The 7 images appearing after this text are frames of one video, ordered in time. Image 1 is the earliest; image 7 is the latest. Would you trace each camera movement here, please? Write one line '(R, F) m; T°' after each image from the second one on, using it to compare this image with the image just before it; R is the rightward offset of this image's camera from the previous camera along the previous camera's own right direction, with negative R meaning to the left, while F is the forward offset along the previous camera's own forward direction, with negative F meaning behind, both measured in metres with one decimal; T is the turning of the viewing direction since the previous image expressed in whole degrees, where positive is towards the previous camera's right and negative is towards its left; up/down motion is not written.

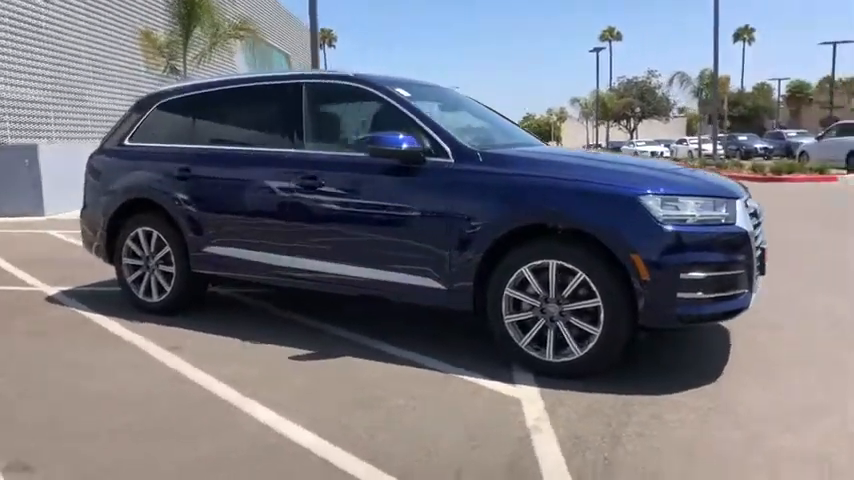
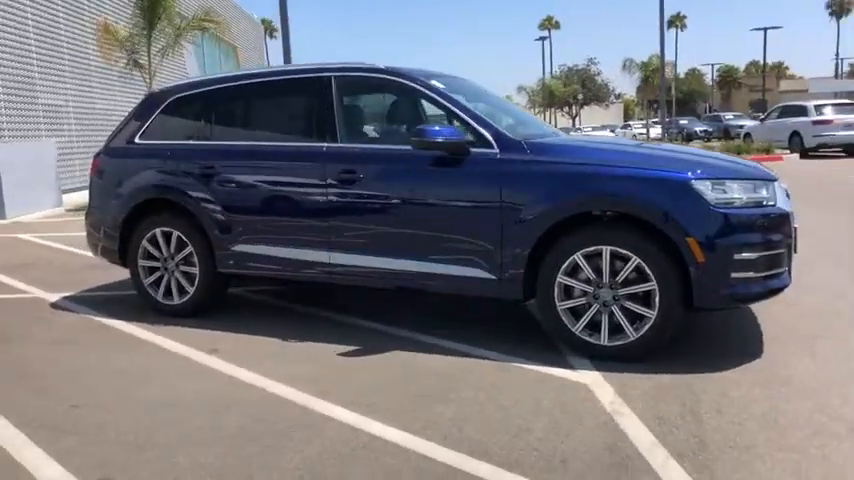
(-0.9, 0.0) m; +6°
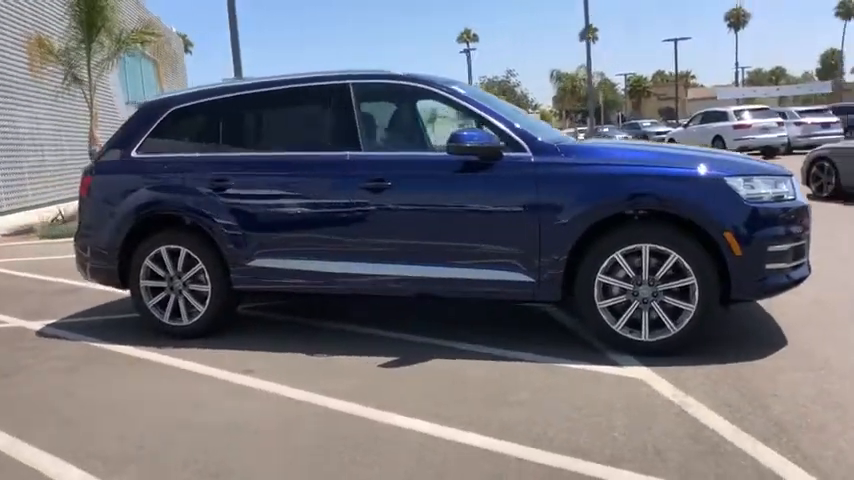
(-0.9, +0.1) m; +7°
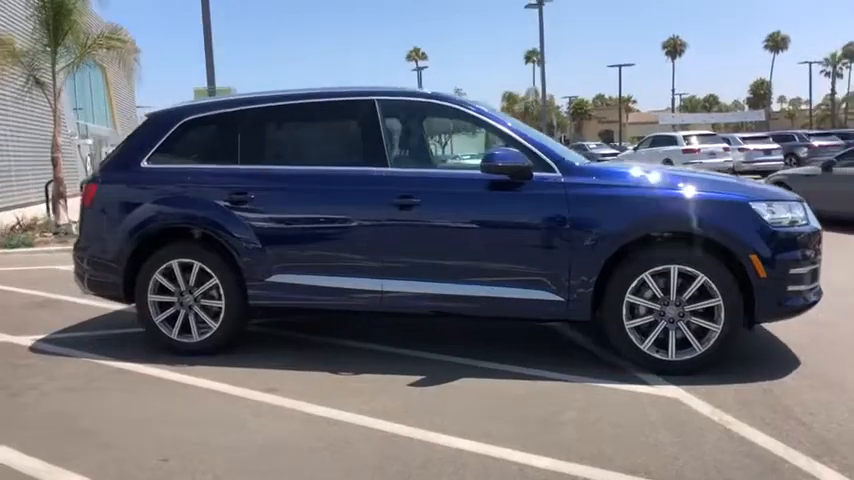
(-0.7, +0.1) m; +6°
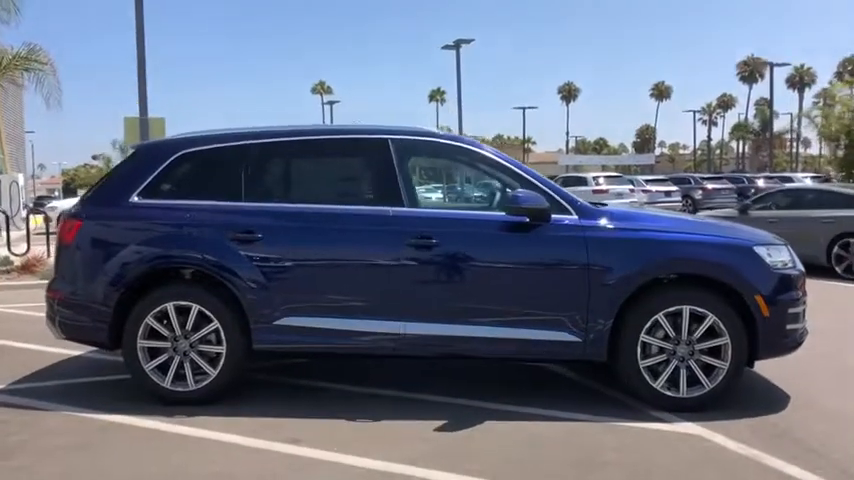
(-1.0, +0.2) m; +9°
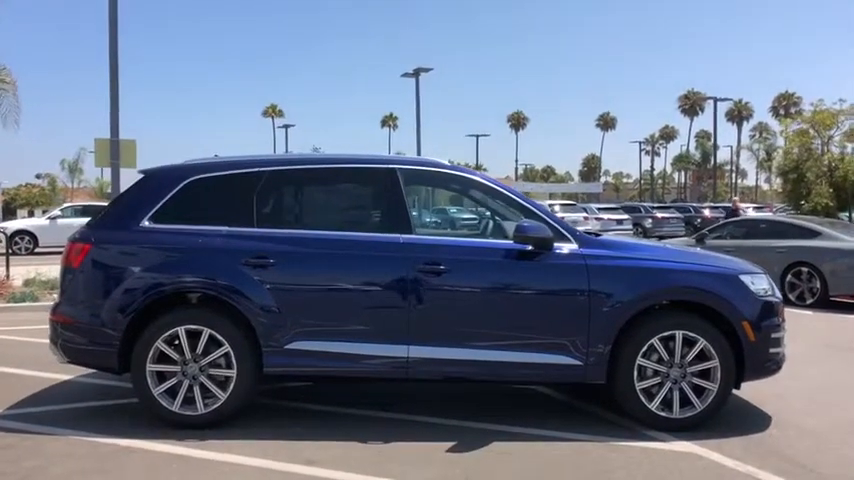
(-0.5, -0.2) m; +4°
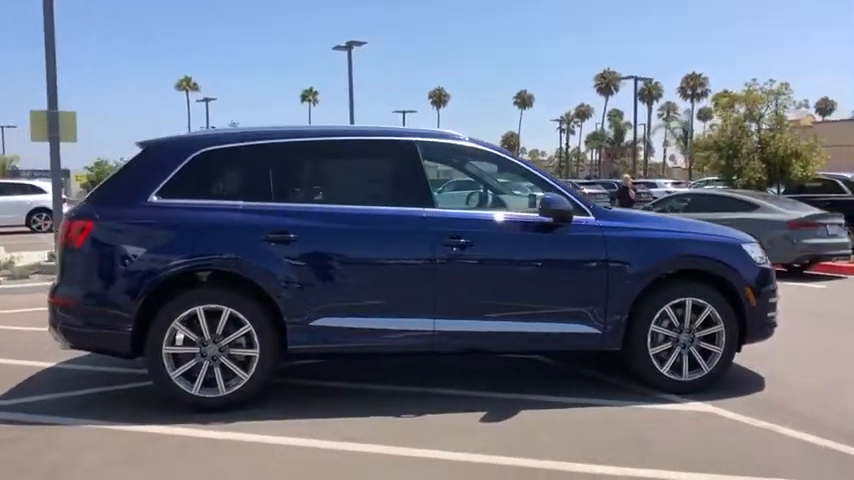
(-0.9, +0.1) m; +7°
